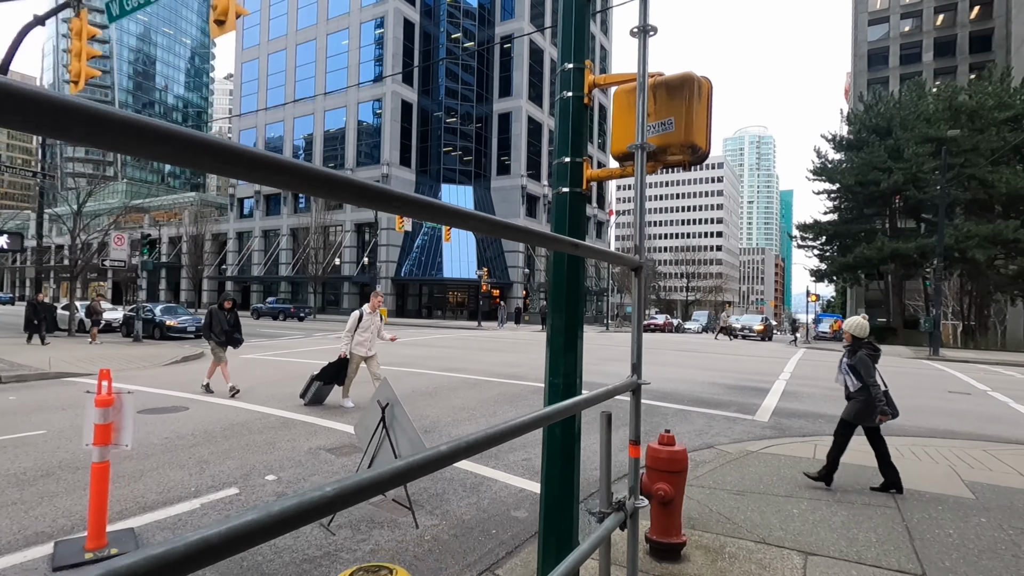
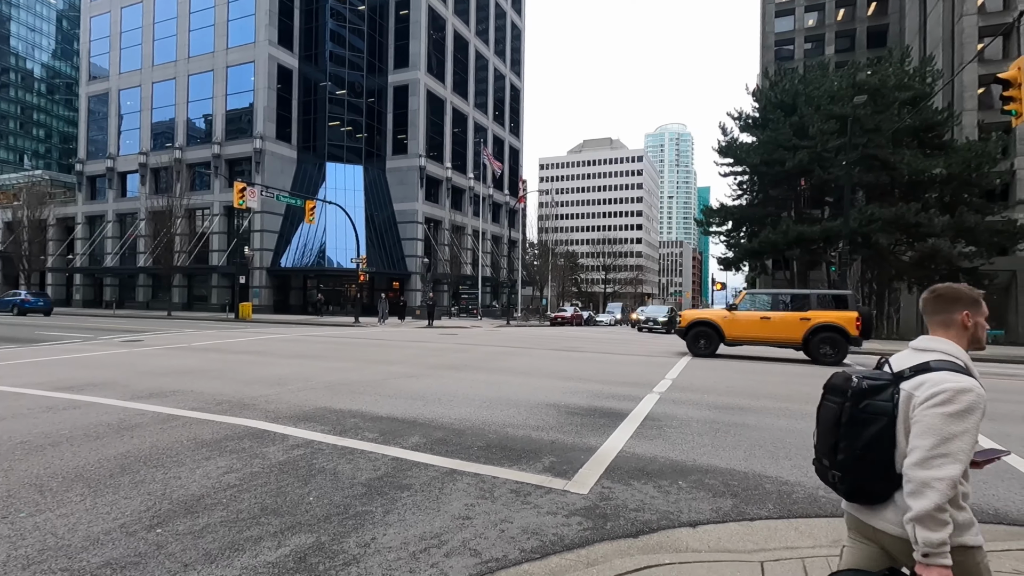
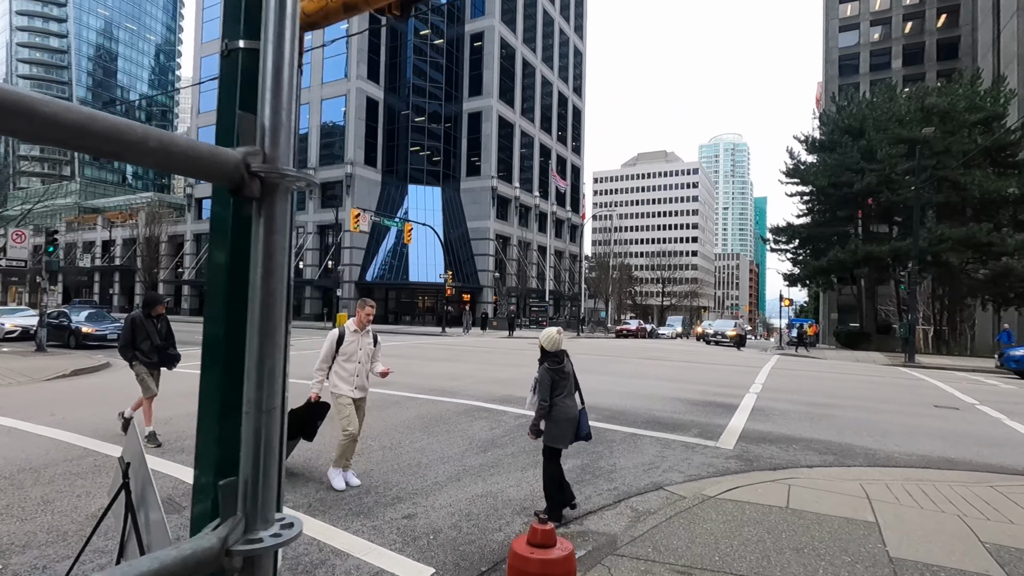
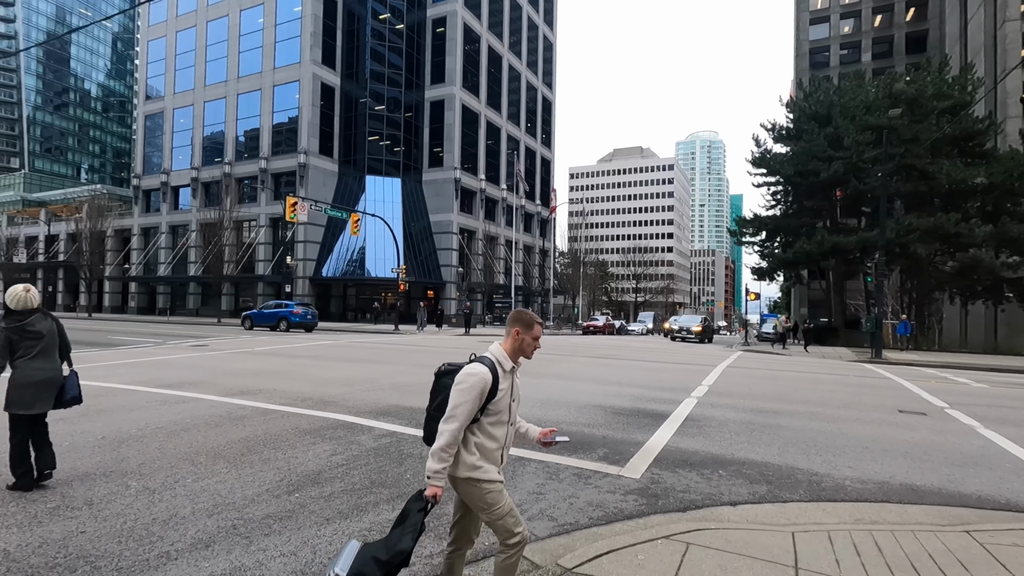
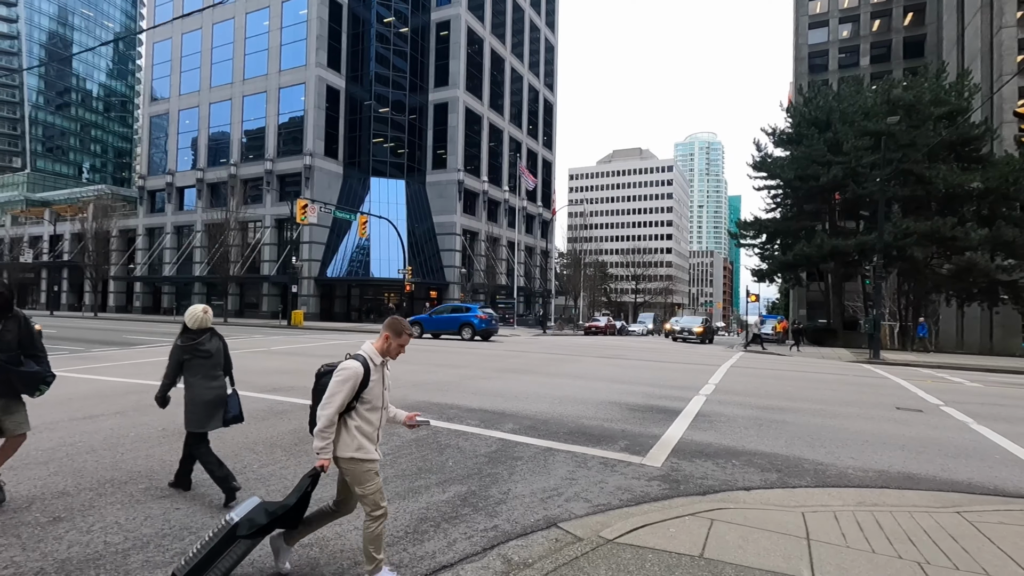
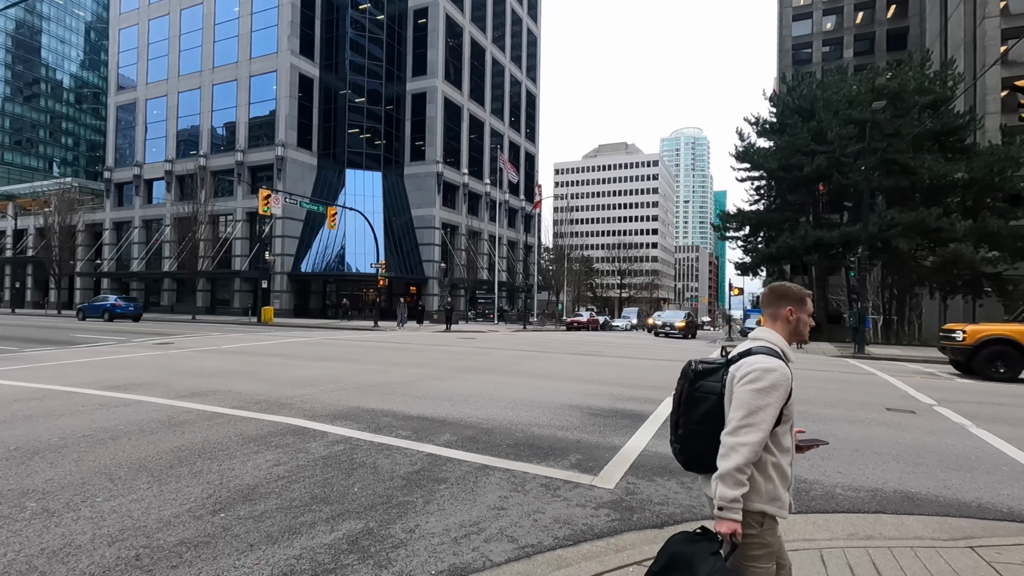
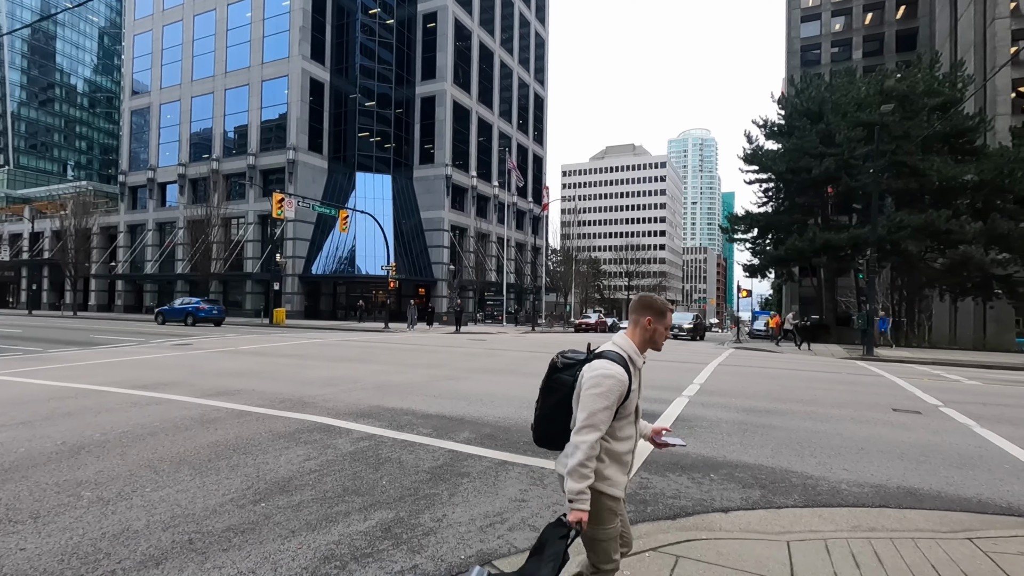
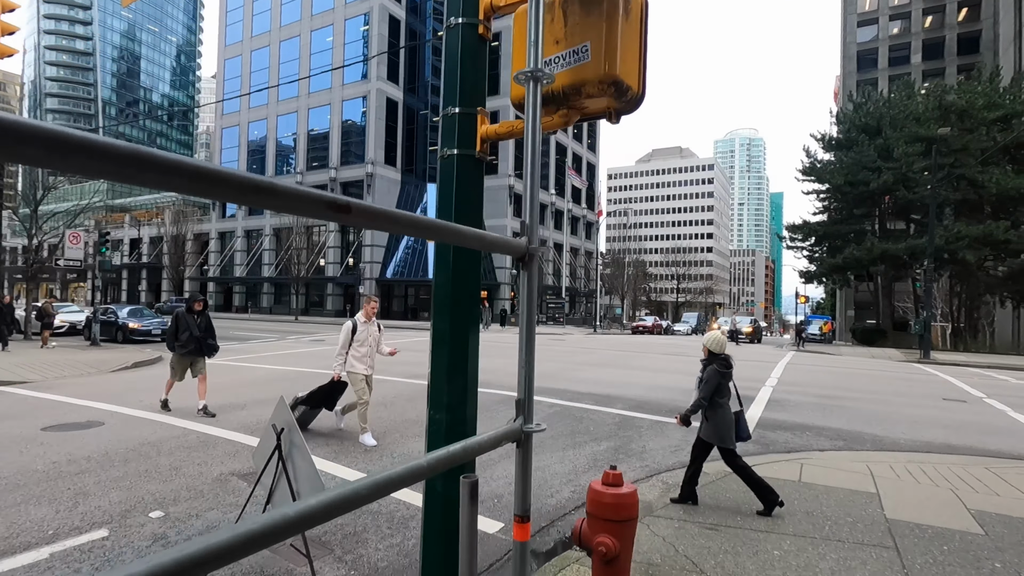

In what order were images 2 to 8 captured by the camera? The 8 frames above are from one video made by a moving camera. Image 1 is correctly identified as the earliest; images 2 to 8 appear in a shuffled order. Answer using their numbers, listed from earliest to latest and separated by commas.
8, 3, 5, 4, 7, 6, 2
